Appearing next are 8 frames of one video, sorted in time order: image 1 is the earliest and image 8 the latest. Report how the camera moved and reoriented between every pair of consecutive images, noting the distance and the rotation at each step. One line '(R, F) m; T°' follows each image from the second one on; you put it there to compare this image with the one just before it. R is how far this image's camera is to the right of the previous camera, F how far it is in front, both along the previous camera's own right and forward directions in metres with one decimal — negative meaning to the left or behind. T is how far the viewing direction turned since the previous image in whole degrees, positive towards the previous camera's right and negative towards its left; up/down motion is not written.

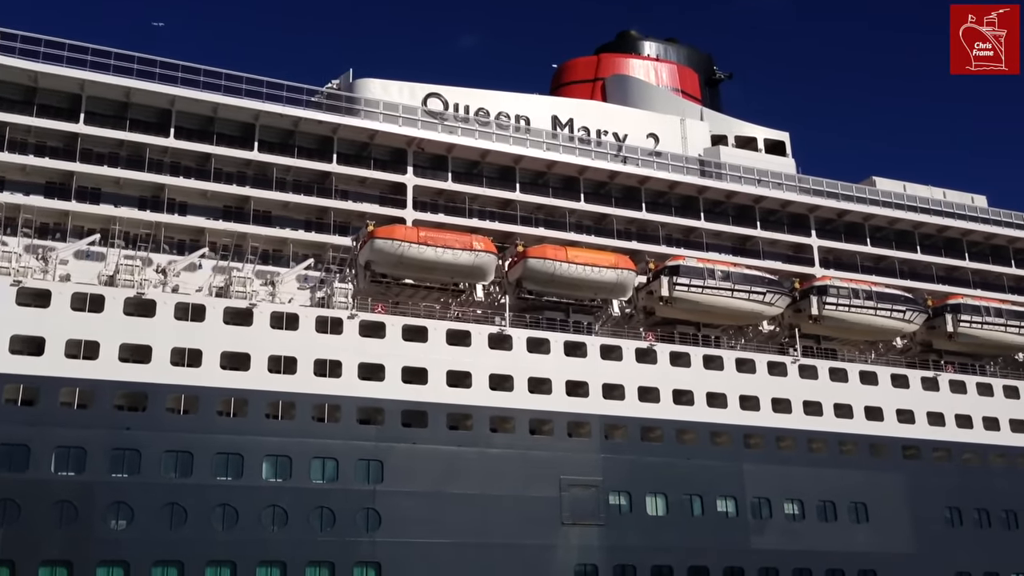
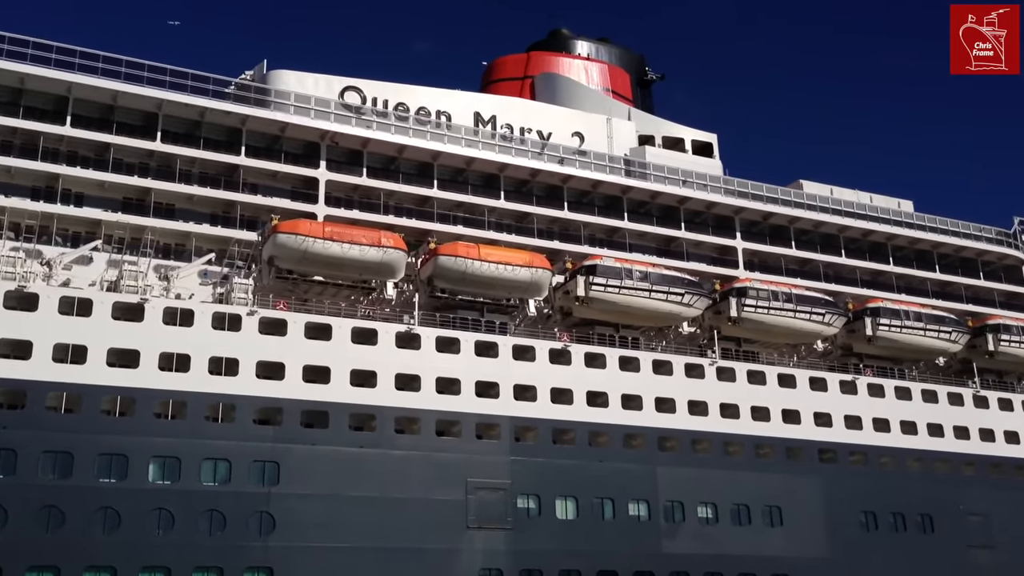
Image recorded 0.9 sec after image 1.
(+0.8, +0.4) m; +2°
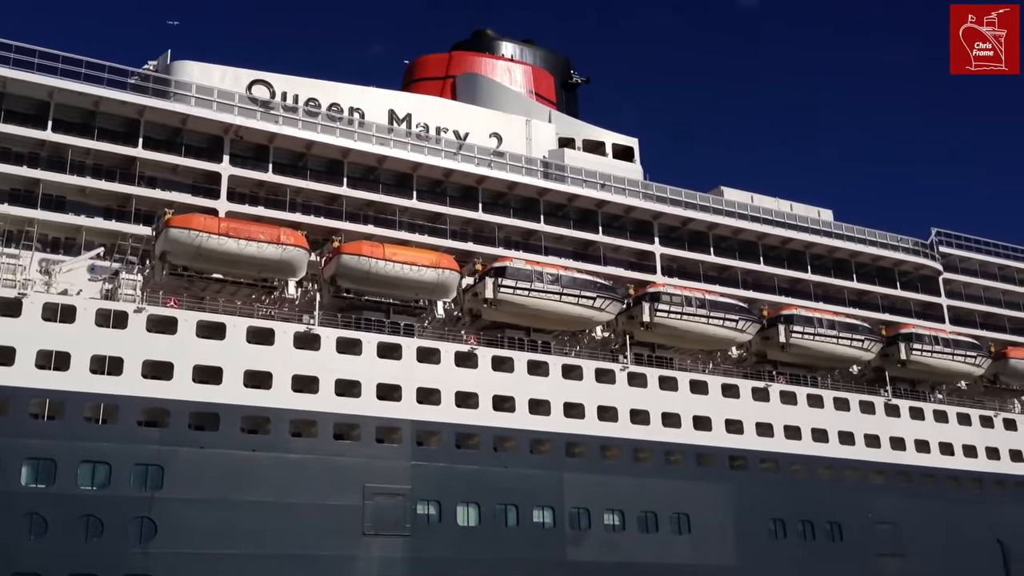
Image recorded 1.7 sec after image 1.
(+0.7, +0.3) m; +3°
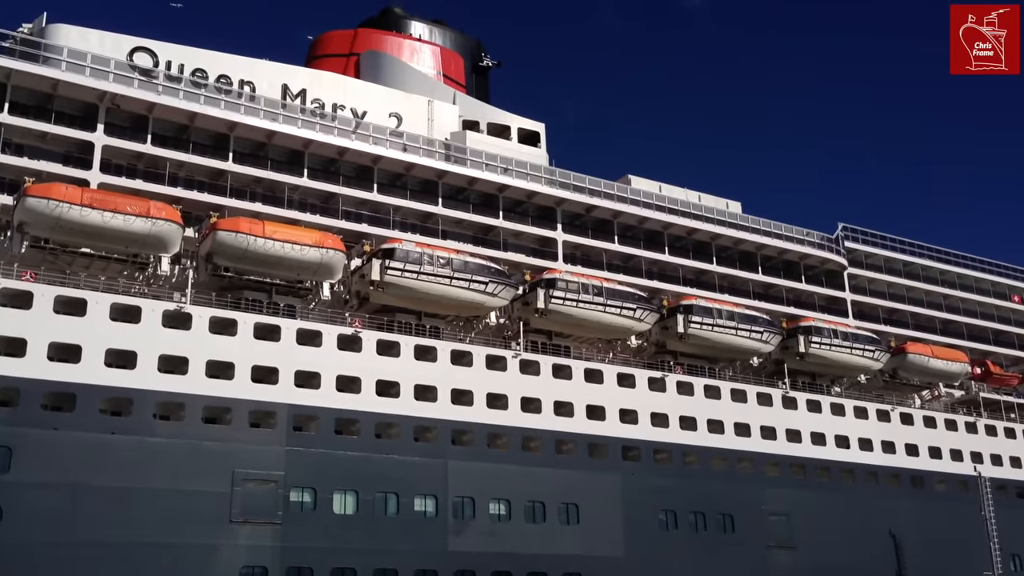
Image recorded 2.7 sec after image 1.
(+0.9, +0.4) m; +3°
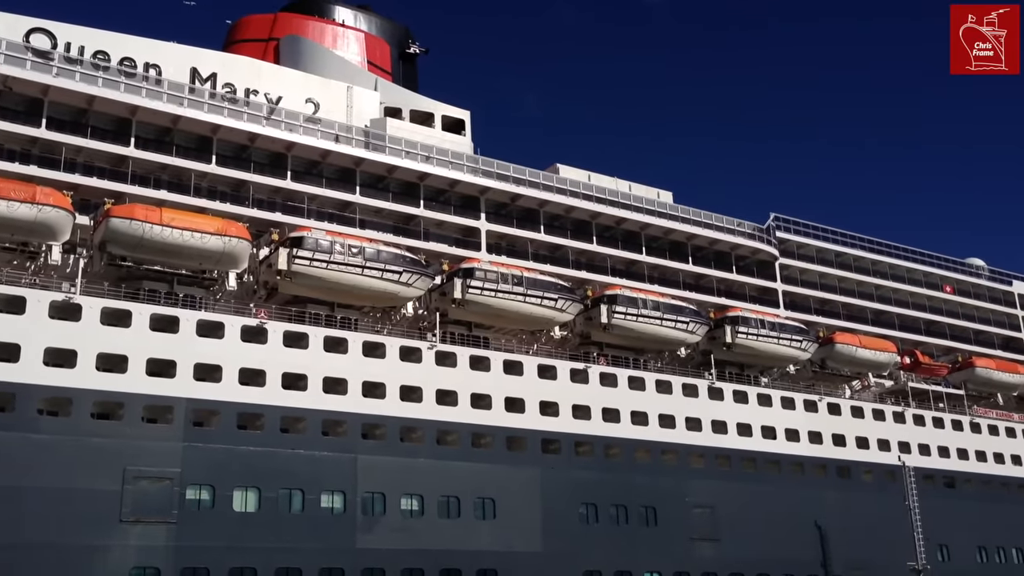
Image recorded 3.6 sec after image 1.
(+0.9, +0.4) m; +2°
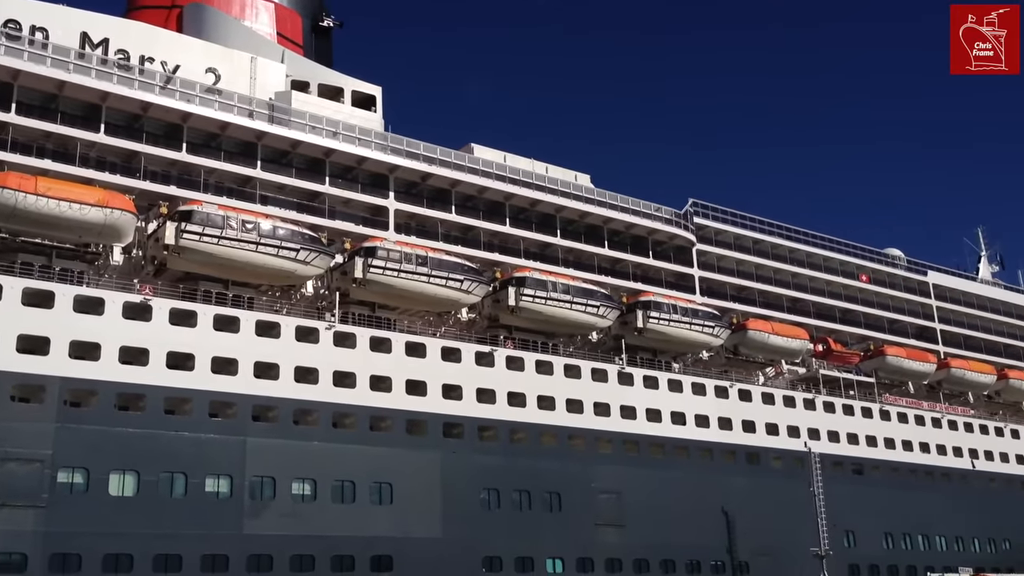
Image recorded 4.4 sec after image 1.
(+0.8, +0.4) m; +3°
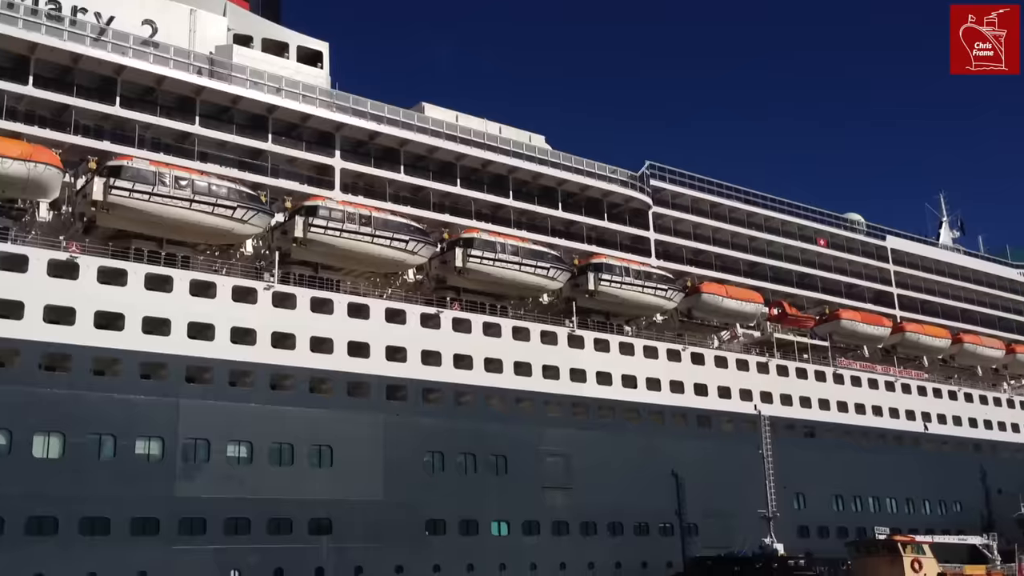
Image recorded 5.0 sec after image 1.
(+0.6, +0.3) m; +1°
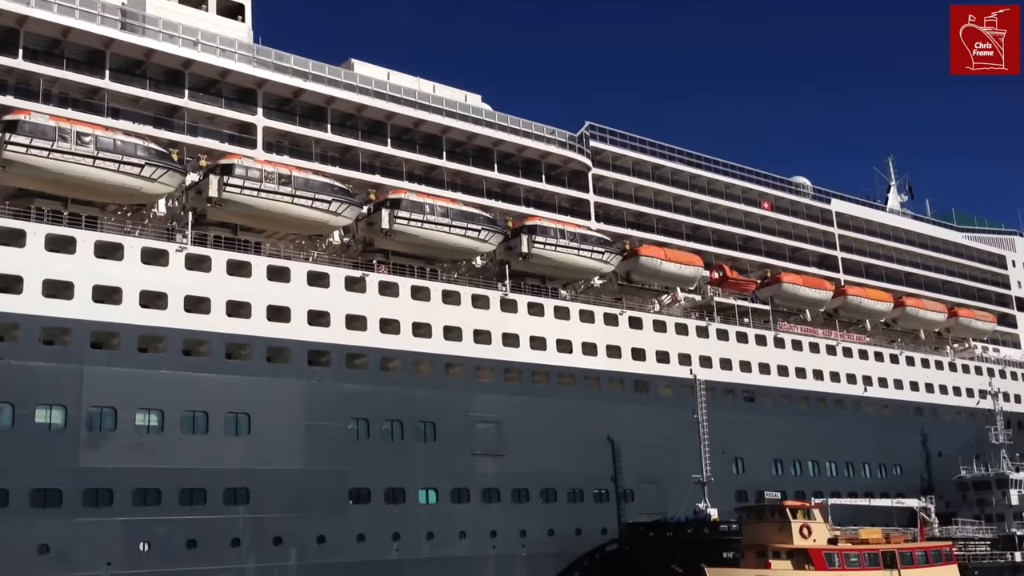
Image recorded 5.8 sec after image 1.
(+0.7, +0.5) m; +2°
